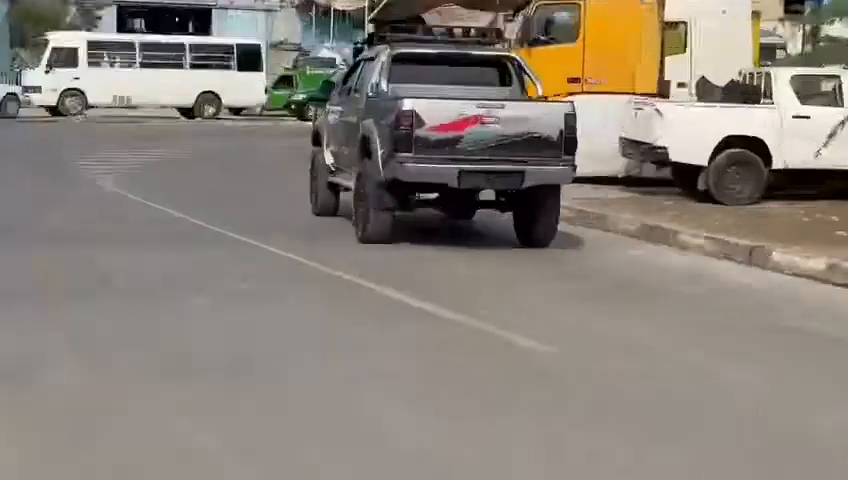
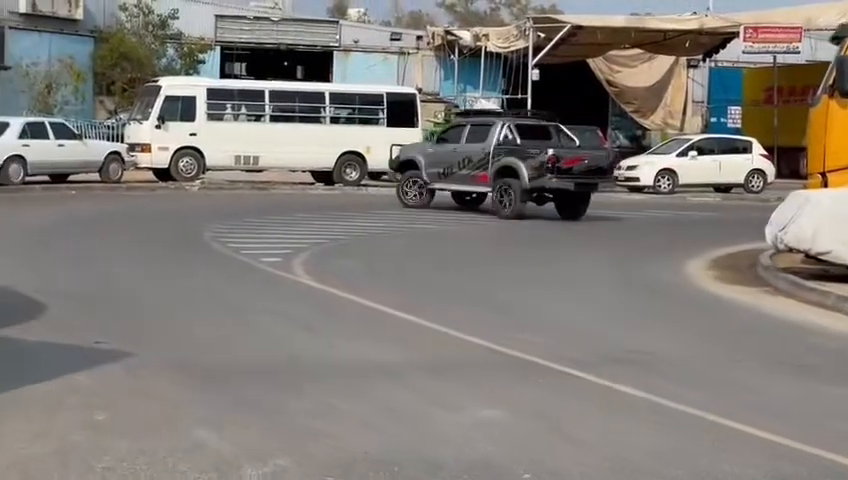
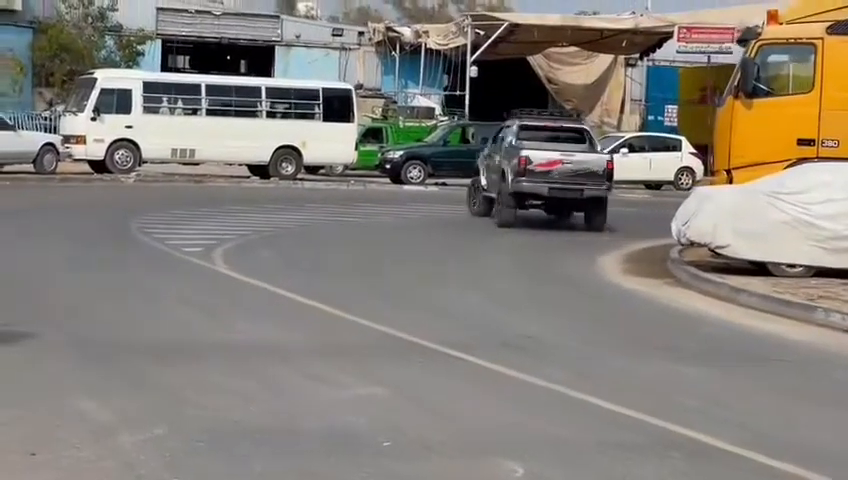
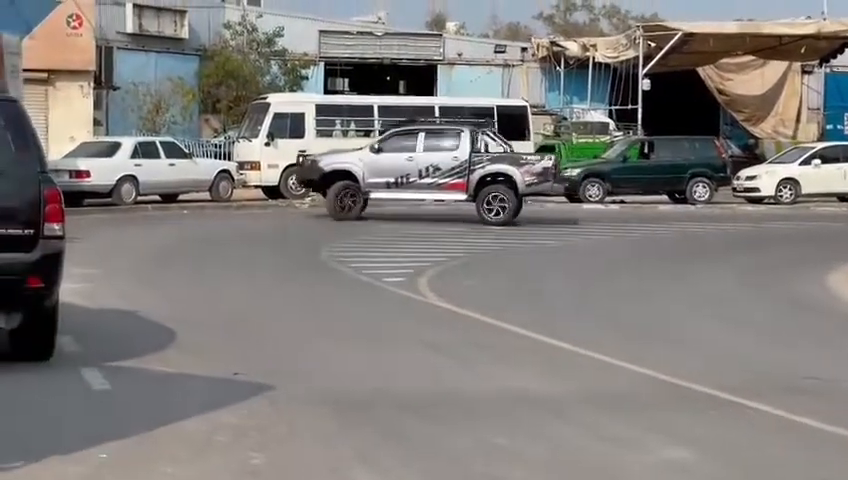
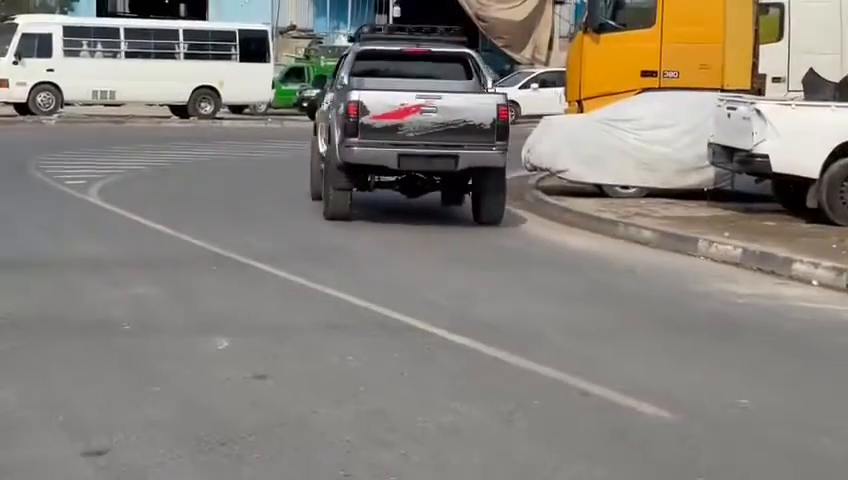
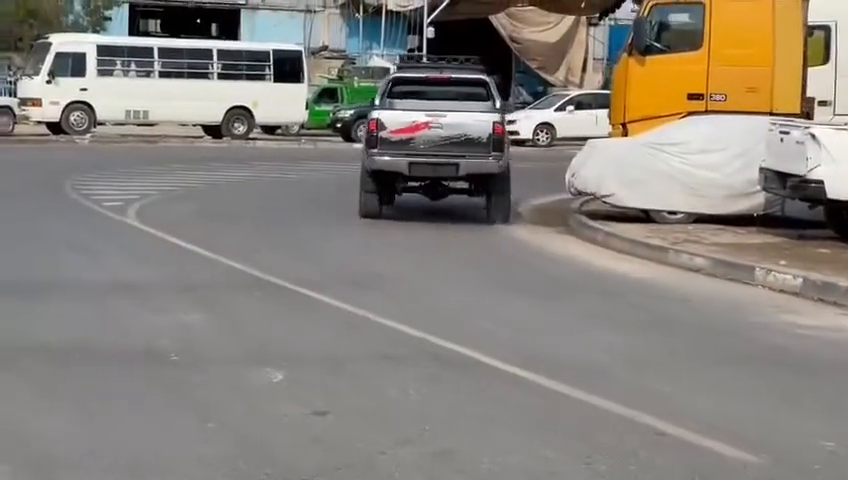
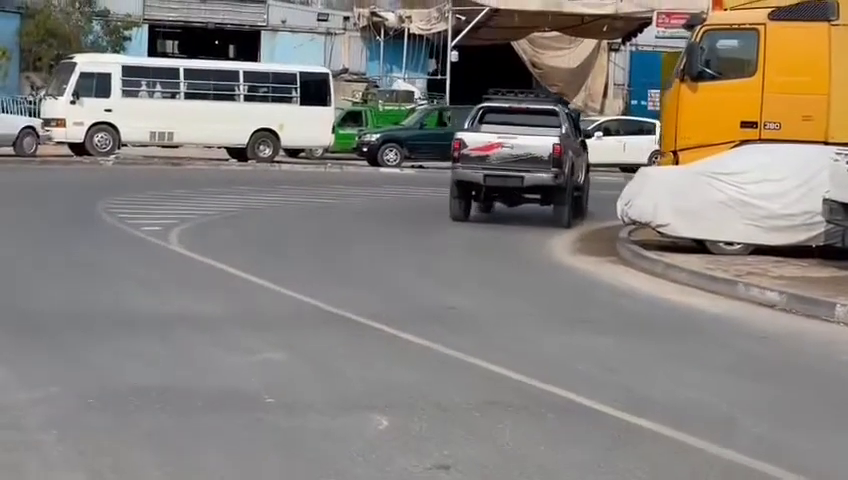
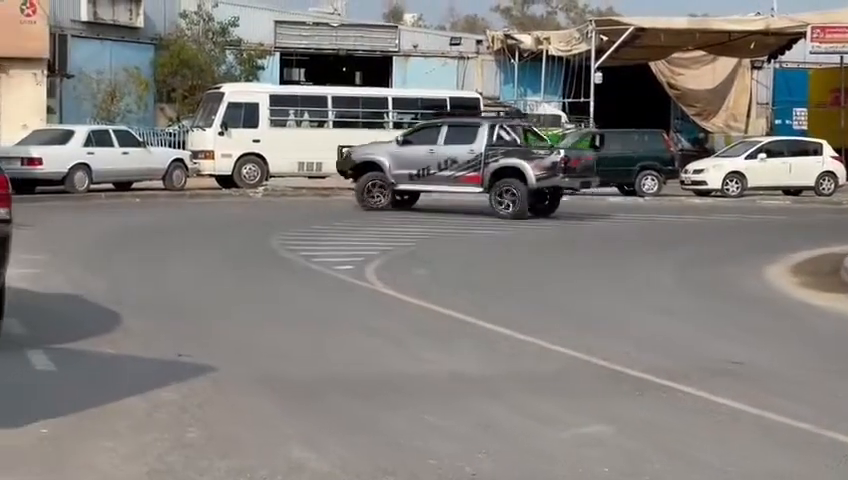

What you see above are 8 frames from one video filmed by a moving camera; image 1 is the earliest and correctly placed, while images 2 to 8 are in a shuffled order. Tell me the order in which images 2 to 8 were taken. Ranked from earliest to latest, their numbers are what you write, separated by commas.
5, 6, 7, 3, 2, 8, 4
